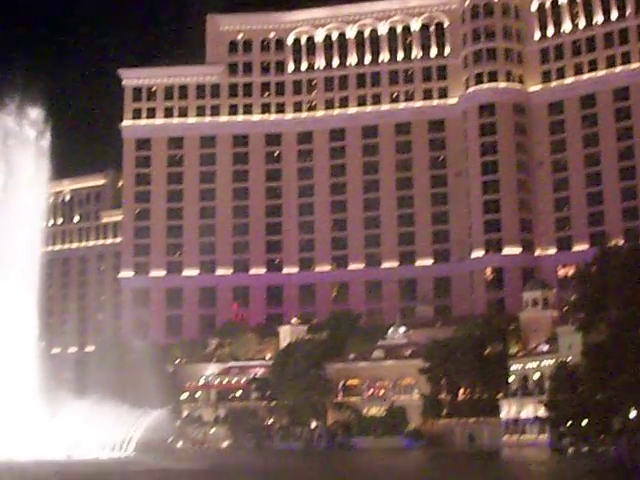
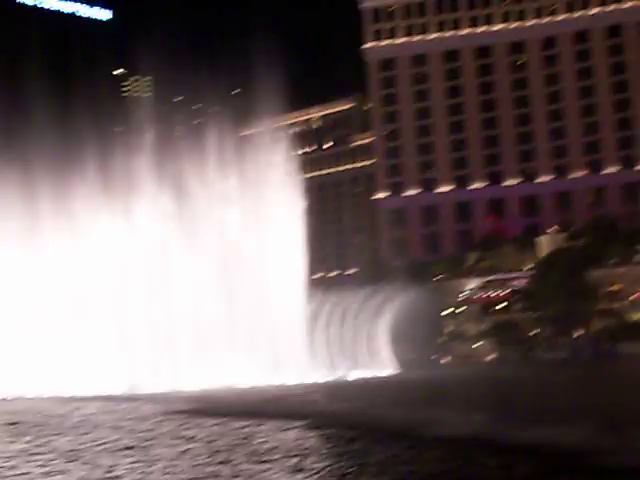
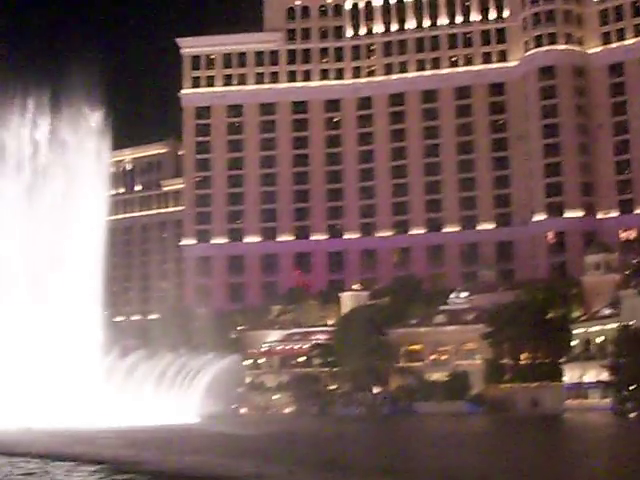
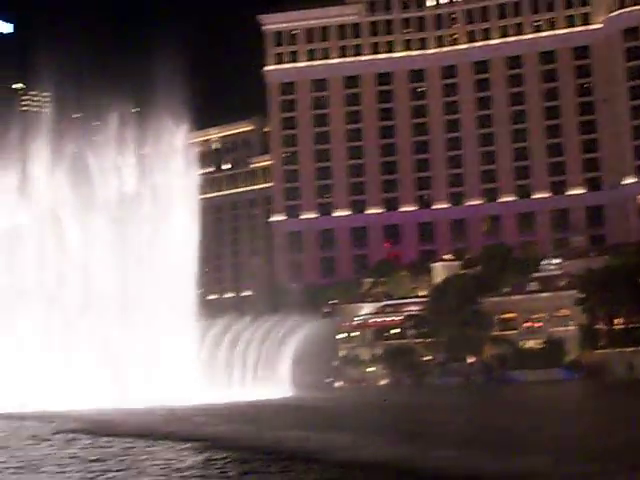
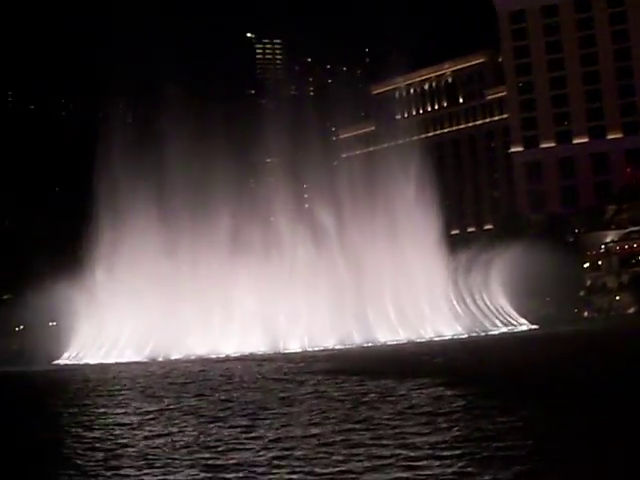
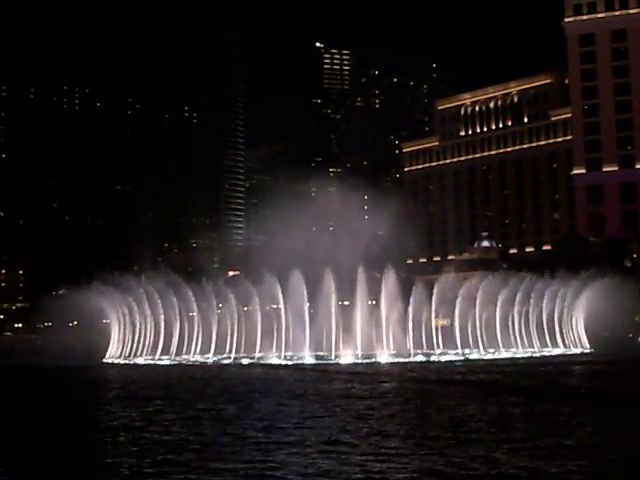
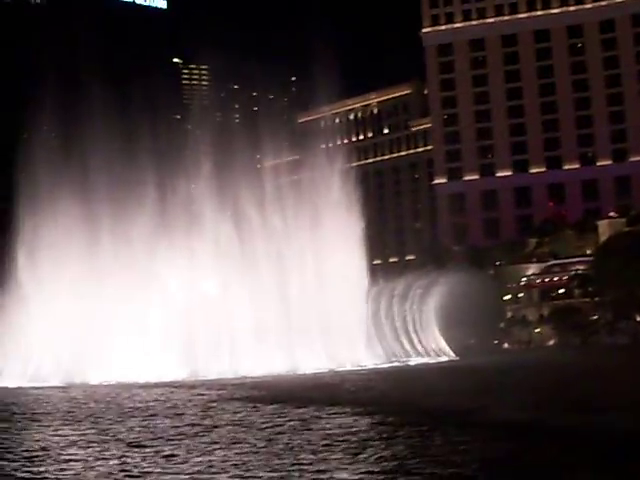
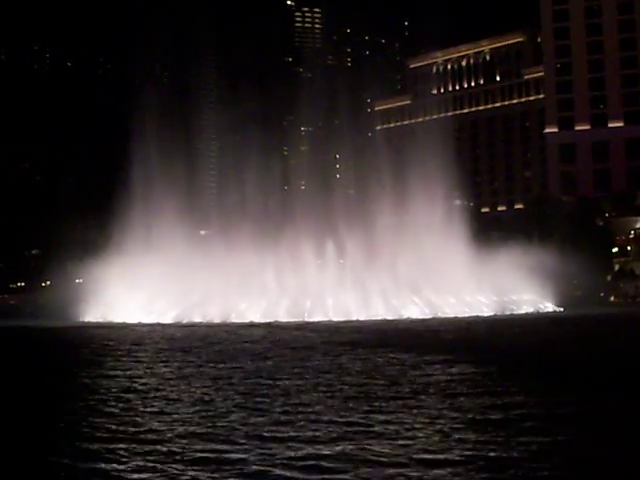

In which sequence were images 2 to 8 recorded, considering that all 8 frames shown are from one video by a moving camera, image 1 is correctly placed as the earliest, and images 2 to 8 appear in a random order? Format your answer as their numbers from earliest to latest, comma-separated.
3, 4, 2, 7, 5, 8, 6
